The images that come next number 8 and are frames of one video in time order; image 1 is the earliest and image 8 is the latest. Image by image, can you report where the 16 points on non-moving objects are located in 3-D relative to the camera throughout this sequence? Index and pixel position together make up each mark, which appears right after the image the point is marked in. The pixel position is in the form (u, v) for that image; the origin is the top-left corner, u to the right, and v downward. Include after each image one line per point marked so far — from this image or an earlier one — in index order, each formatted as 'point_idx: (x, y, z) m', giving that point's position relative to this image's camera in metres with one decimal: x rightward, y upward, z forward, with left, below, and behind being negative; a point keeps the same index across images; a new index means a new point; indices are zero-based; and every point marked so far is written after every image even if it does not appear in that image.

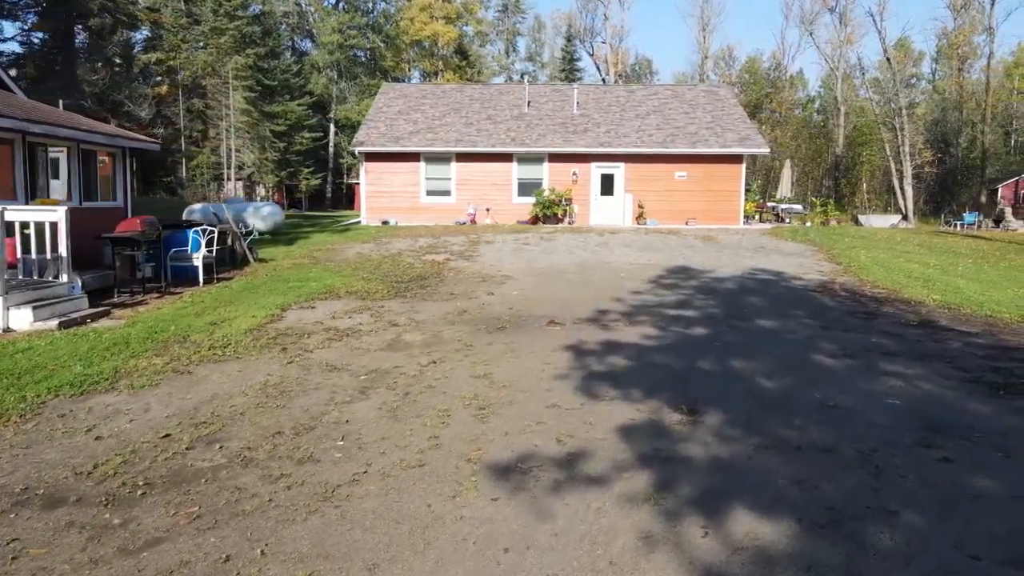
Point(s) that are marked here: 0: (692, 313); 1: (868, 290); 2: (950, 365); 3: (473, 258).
0: (+2.1, -0.3, +8.5) m
1: (+5.6, -0.1, +11.4) m
2: (+3.8, -0.7, +6.2) m
3: (-0.8, +0.6, +15.1) m
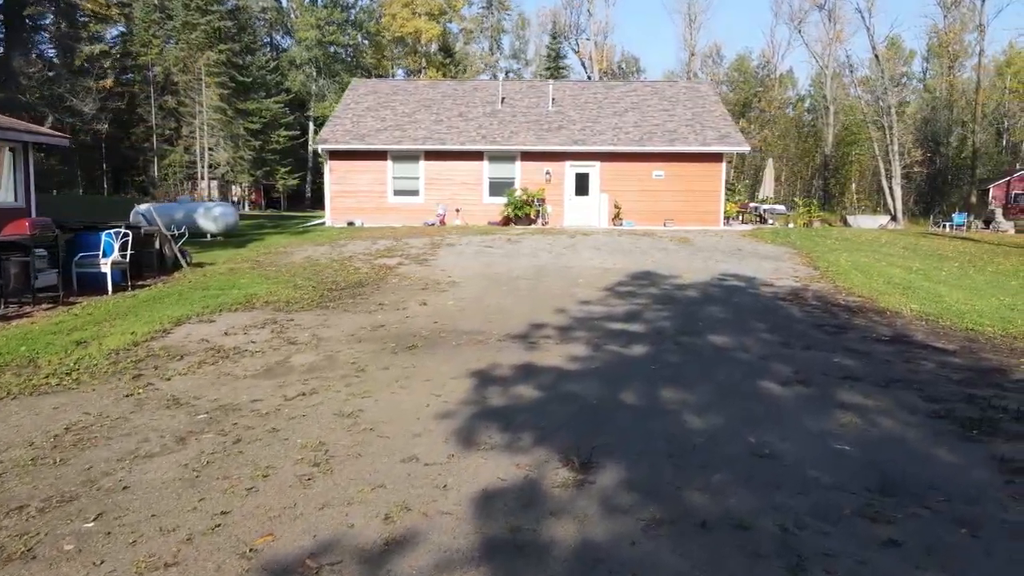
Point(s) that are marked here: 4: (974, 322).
0: (+1.3, -0.4, +7.6) m
1: (+4.8, -0.2, +10.5) m
2: (+3.0, -0.8, +5.3) m
3: (-1.7, +0.5, +14.1) m
4: (+5.6, -0.4, +8.7) m
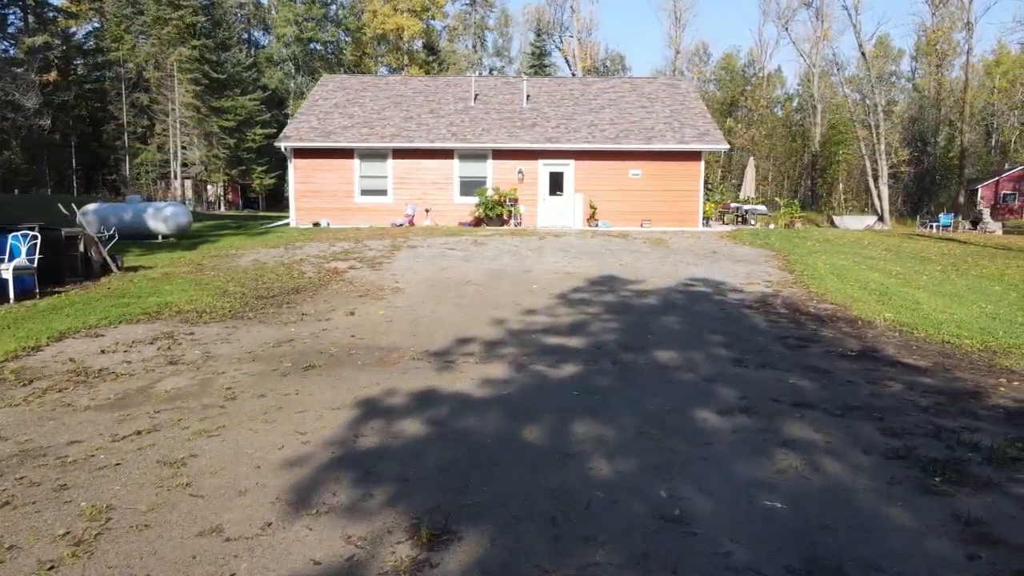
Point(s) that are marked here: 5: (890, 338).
0: (+0.6, -0.5, +6.9) m
1: (+4.1, -0.3, +9.8) m
2: (+2.3, -0.9, +4.5) m
3: (-2.4, +0.4, +13.3) m
4: (+4.9, -0.5, +7.9) m
5: (+4.1, -0.6, +7.7) m
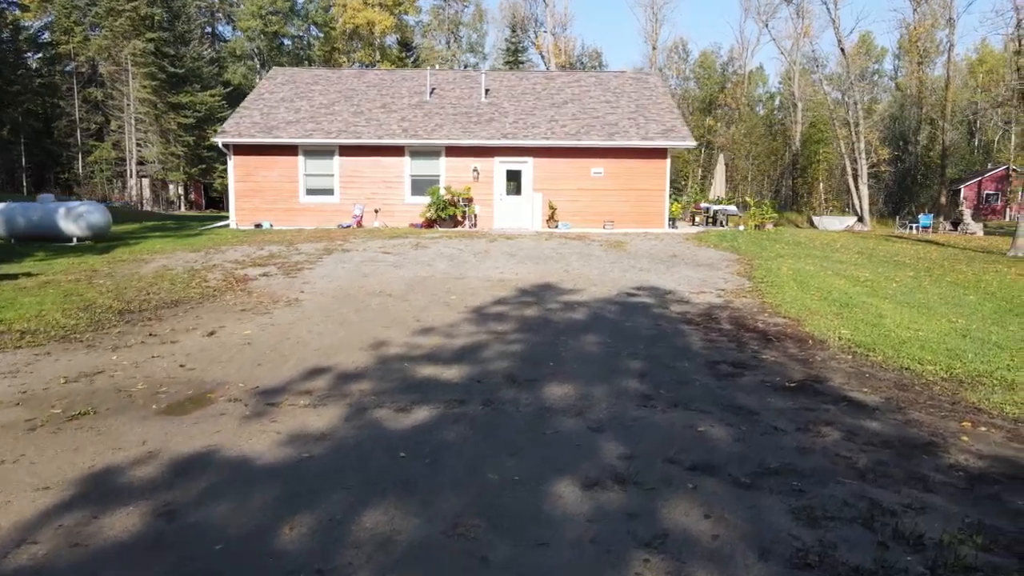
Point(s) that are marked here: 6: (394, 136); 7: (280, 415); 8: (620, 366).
0: (-0.4, -0.7, +5.6) m
1: (+3.0, -0.4, +8.6) m
2: (+1.3, -1.0, +3.3) m
3: (-3.6, +0.3, +12.1) m
4: (+3.8, -0.7, +6.8) m
5: (+3.0, -0.7, +6.6) m
6: (-3.3, +4.2, +19.9) m
7: (-1.4, -0.8, +4.4) m
8: (+0.9, -0.7, +6.2) m
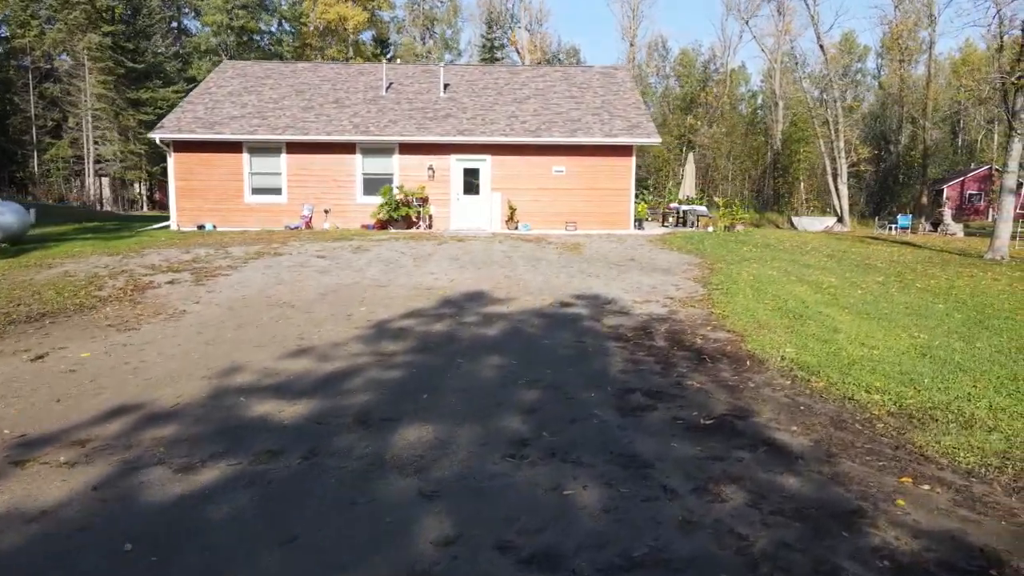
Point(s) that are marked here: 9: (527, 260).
0: (-1.4, -0.8, +4.6) m
1: (+2.0, -0.5, +7.6) m
2: (+0.4, -1.2, +2.4) m
3: (-4.6, +0.1, +11.0) m
4: (+2.8, -0.8, +5.8) m
5: (+2.1, -0.8, +5.6) m
6: (-4.4, +4.1, +18.9) m
7: (-2.3, -0.9, +3.4) m
8: (0.0, -0.8, +5.2) m
9: (+0.3, +0.5, +13.7) m
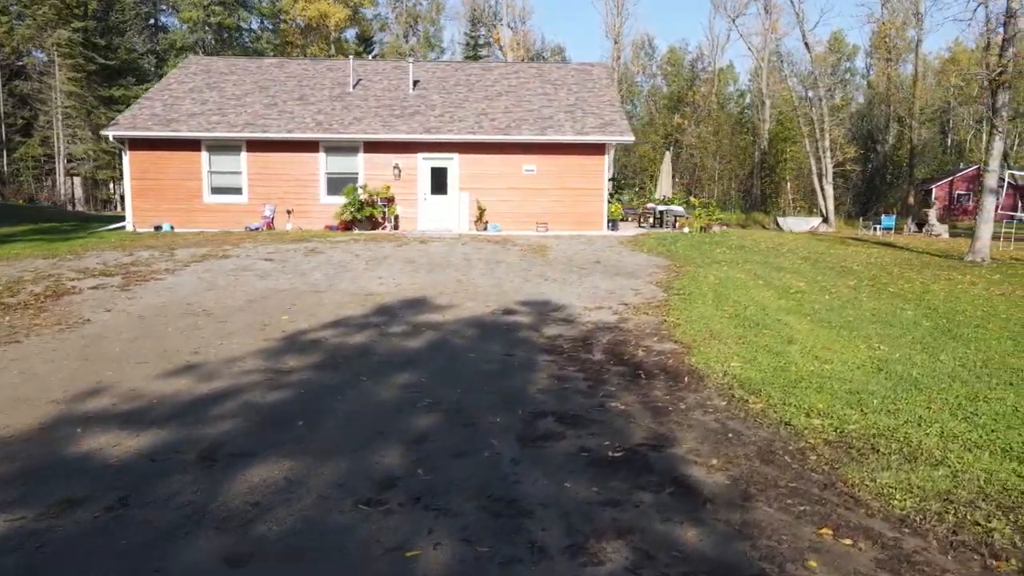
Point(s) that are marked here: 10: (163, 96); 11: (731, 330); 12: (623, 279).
0: (-2.1, -0.9, +4.0) m
1: (+1.3, -0.6, +7.0) m
2: (-0.3, -1.2, +1.8) m
3: (-5.4, +0.1, +10.4) m
4: (+2.1, -0.8, +5.3) m
5: (+1.4, -0.9, +5.0) m
6: (-5.3, +4.0, +18.2) m
7: (-3.0, -1.0, +2.8) m
8: (-0.7, -0.9, +4.6) m
9: (-0.5, +0.5, +13.1) m
10: (-9.6, +5.3, +19.6) m
11: (+2.4, -0.5, +7.9) m
12: (+1.8, +0.1, +11.9) m
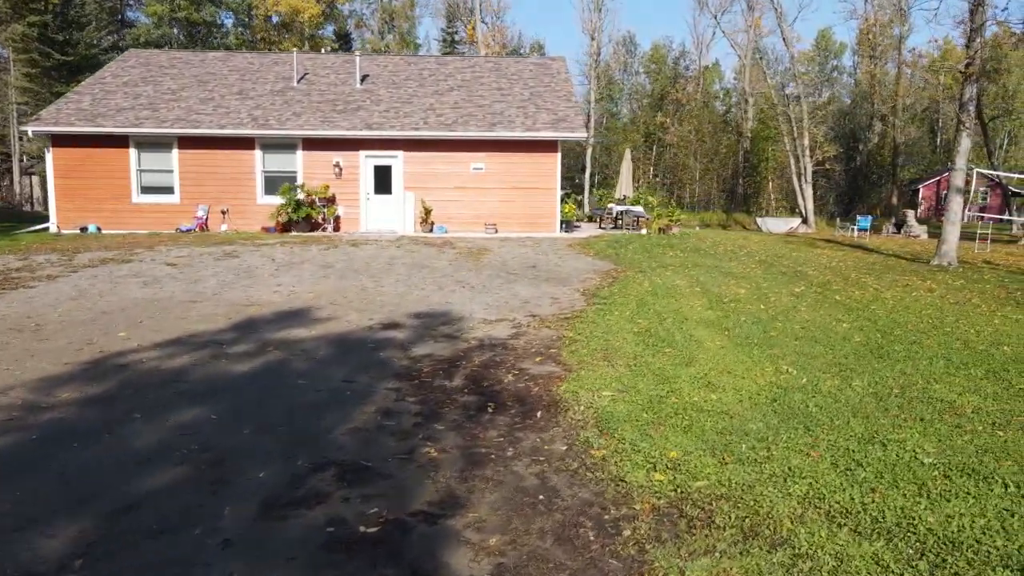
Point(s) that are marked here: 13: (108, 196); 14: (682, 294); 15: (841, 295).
0: (-3.3, -1.0, +3.1) m
1: (0.0, -0.7, +6.1) m
2: (-1.5, -1.4, +0.8) m
3: (-6.7, -0.1, +9.4) m
4: (+0.9, -1.0, +4.3) m
5: (+0.1, -1.0, +4.1) m
6: (-6.6, +3.9, +17.3) m
7: (-4.3, -1.1, +1.8) m
8: (-2.0, -1.0, +3.7) m
9: (-1.8, +0.3, +12.2) m
10: (-10.9, +5.2, +18.6) m
11: (+1.2, -0.6, +7.0) m
12: (+0.6, 0.0, +10.9) m
13: (-9.9, +2.3, +17.4) m
14: (+2.5, -0.1, +10.4) m
15: (+5.1, -0.1, +11.0) m
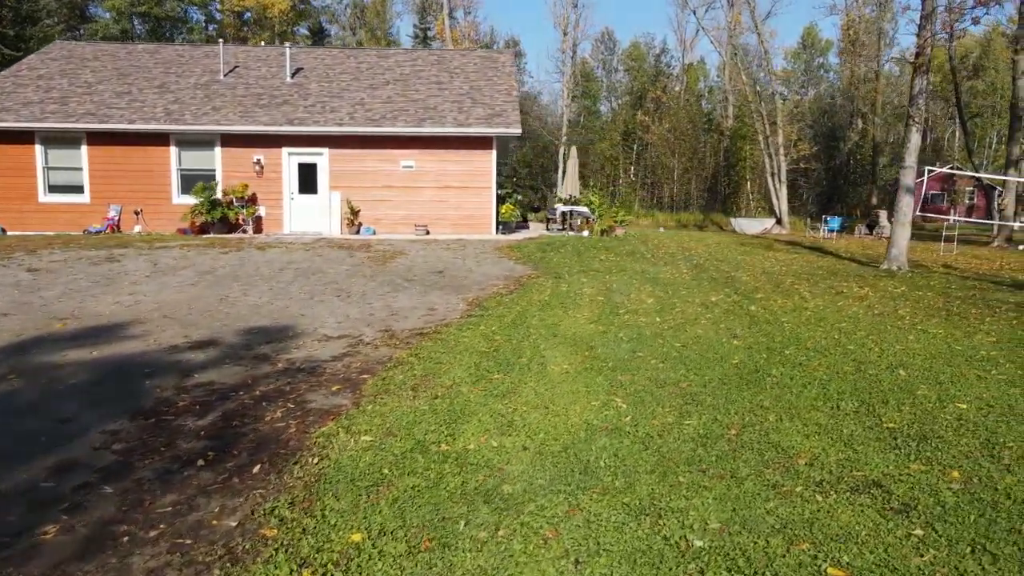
0: (-5.0, -1.1, +2.1) m
1: (-1.6, -0.8, +5.1) m
2: (-3.1, -1.5, -0.2) m
3: (-8.3, -0.2, +8.4) m
4: (-0.7, -1.1, +3.3) m
5: (-1.5, -1.1, +3.1) m
6: (-8.2, +3.8, +16.2) m
7: (-5.9, -1.2, +0.8) m
8: (-3.6, -1.1, +2.7) m
9: (-3.4, +0.2, +11.2) m
10: (-12.5, +5.0, +17.6) m
11: (-0.4, -0.7, +5.9) m
12: (-1.1, -0.1, +9.9) m
13: (-11.5, +2.1, +16.4) m
14: (+0.9, -0.2, +9.4) m
15: (+3.4, -0.2, +9.9) m
